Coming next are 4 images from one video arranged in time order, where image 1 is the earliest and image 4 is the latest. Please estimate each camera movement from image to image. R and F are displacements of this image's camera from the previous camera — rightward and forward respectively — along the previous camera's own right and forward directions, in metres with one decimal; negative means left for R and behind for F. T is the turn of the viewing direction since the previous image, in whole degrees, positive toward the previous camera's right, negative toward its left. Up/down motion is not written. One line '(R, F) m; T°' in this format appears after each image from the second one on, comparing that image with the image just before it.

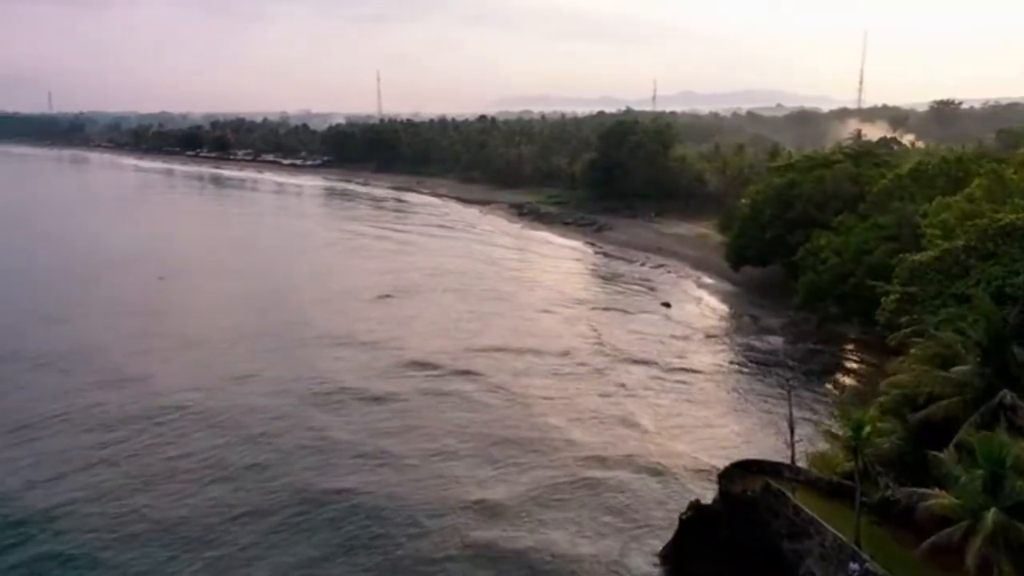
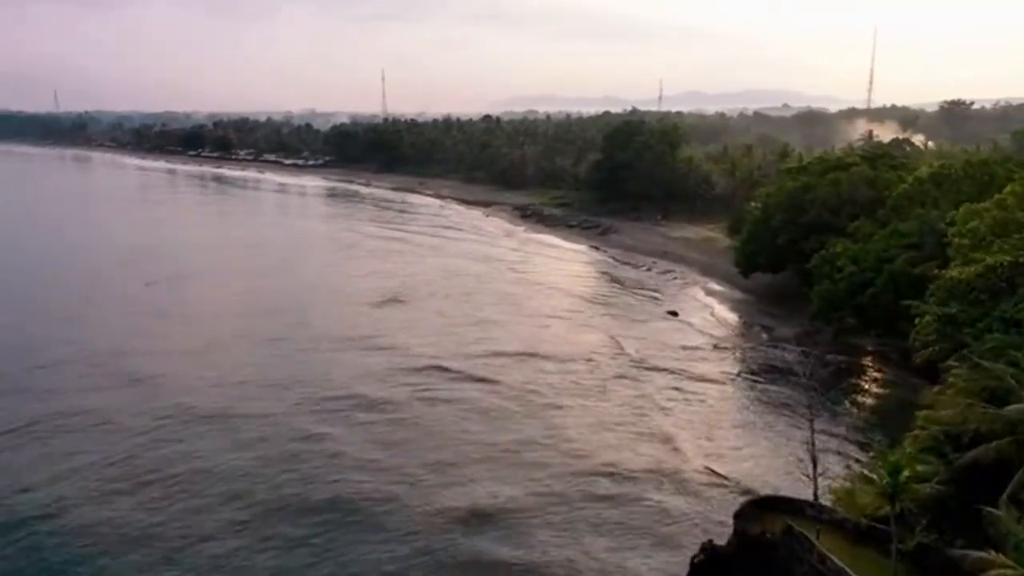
(+0.1, +1.1) m; 0°
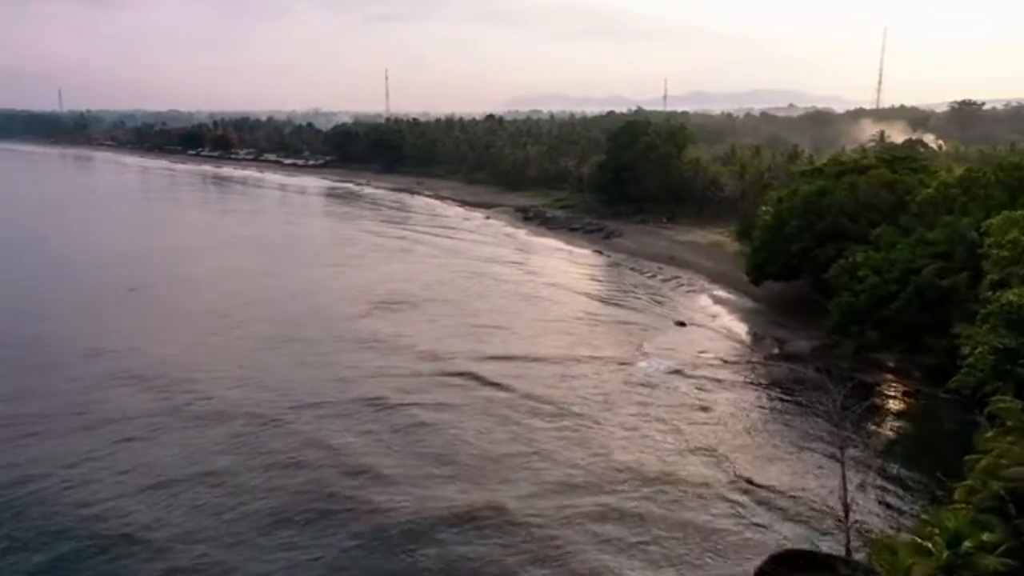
(+0.1, +1.3) m; 0°
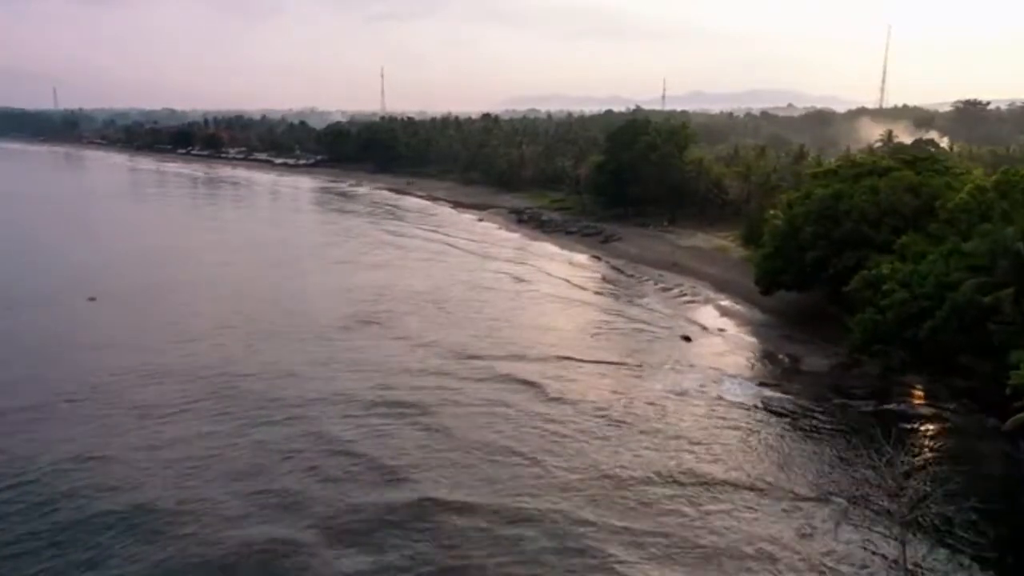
(+0.2, +1.9) m; 0°
